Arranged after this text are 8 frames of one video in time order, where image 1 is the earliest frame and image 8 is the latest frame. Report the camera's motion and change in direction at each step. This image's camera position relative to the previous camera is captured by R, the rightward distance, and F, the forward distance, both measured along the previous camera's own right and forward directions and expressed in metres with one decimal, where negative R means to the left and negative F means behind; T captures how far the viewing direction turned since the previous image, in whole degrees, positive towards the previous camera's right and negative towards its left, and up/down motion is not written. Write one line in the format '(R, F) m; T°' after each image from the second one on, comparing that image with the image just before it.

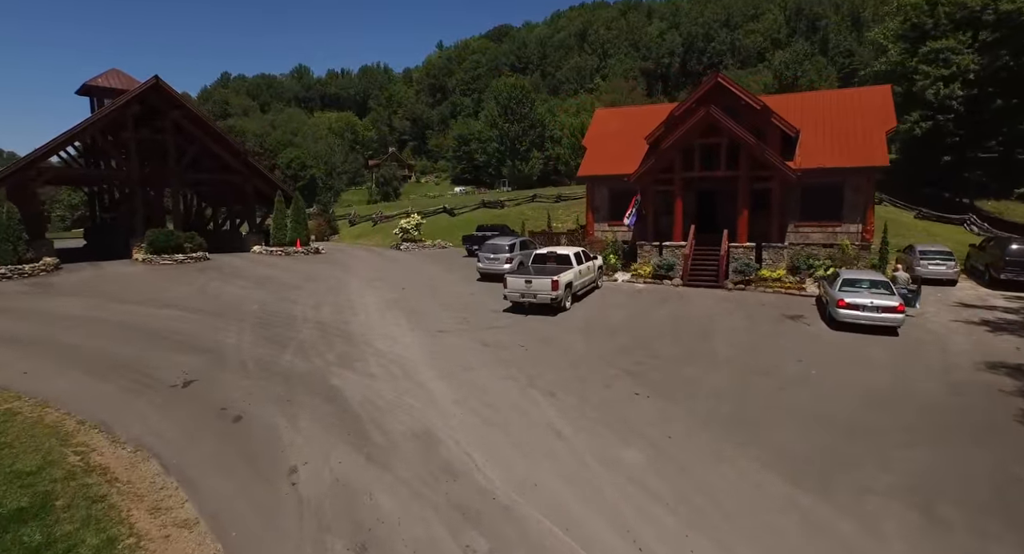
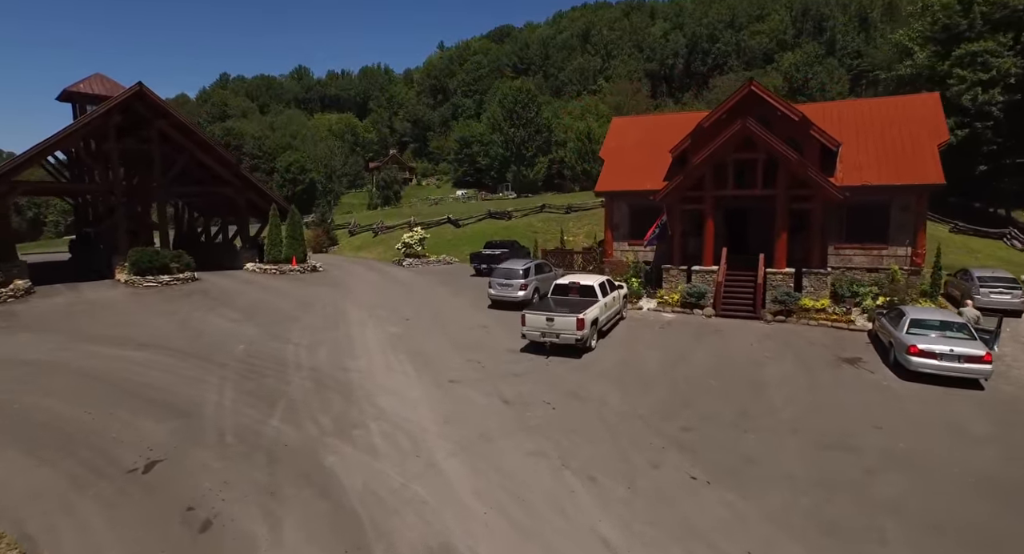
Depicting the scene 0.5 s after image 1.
(-0.6, +2.1) m; 0°
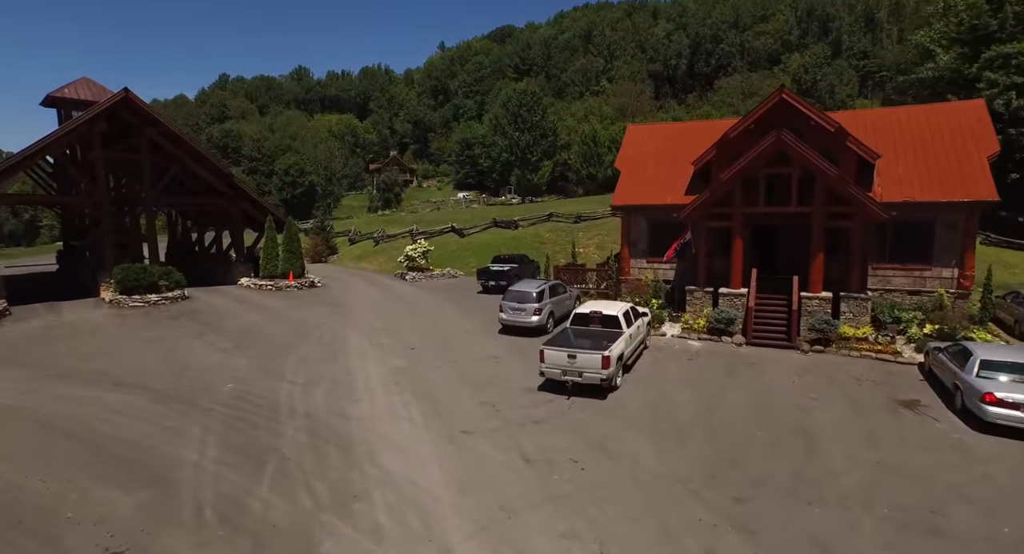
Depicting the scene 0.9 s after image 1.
(-0.5, +1.7) m; 0°
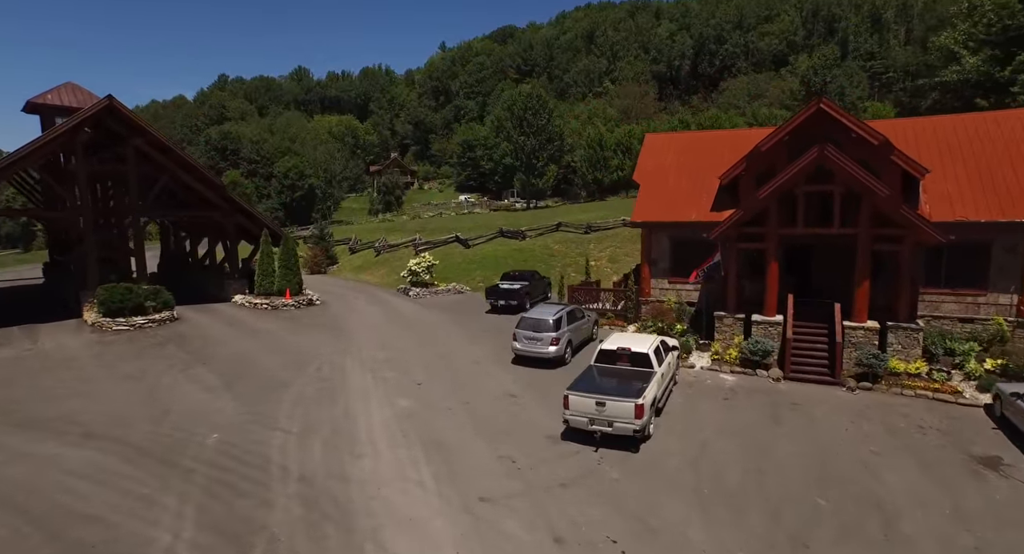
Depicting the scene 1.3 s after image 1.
(-0.5, +1.7) m; 0°
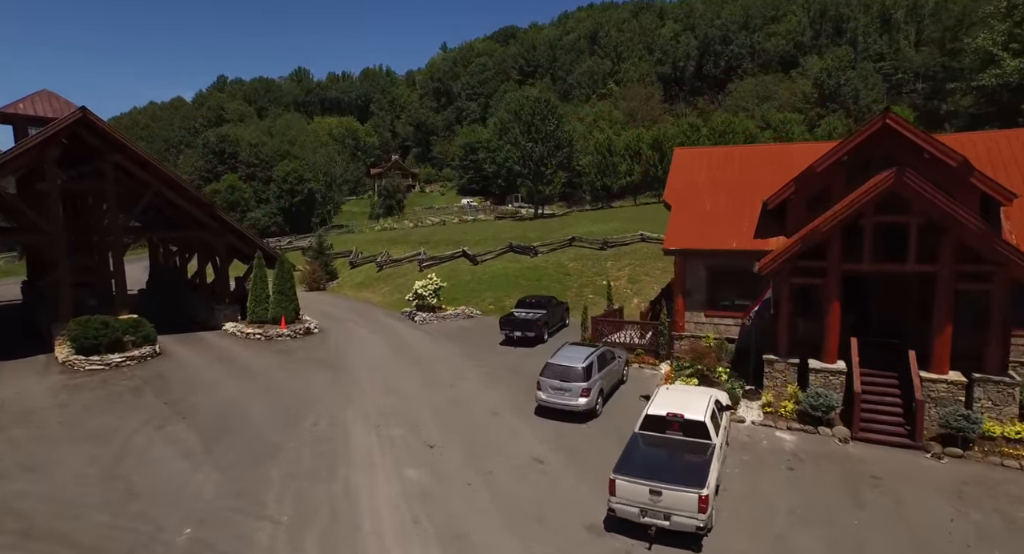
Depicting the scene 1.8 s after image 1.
(-0.7, +2.4) m; 0°
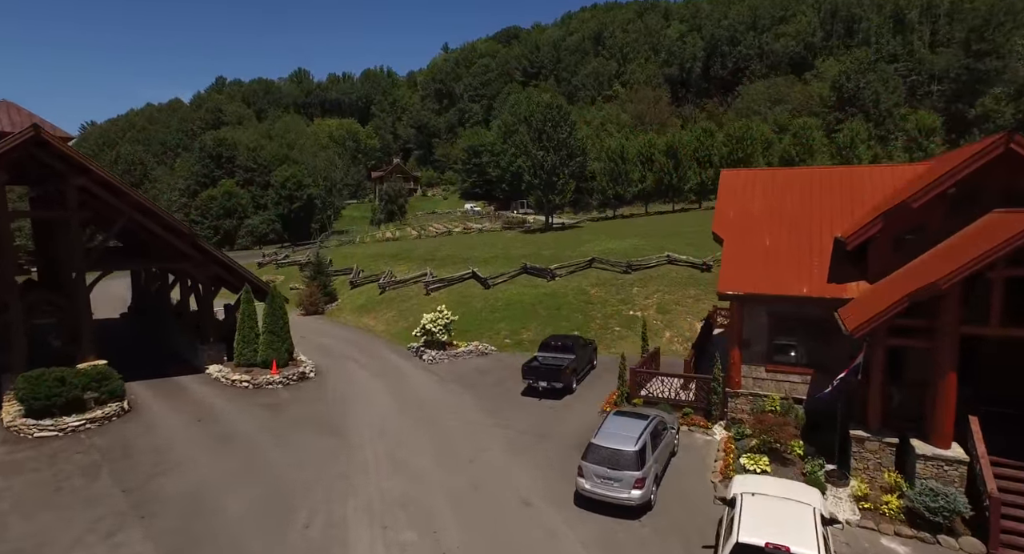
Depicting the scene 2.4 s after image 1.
(-0.9, +3.1) m; 0°
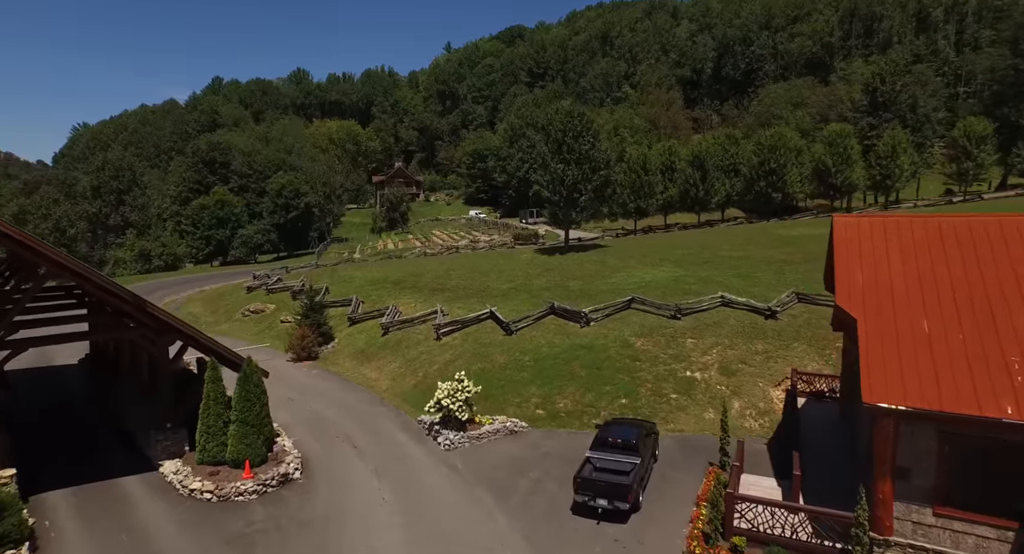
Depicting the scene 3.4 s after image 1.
(-1.4, +5.2) m; 0°
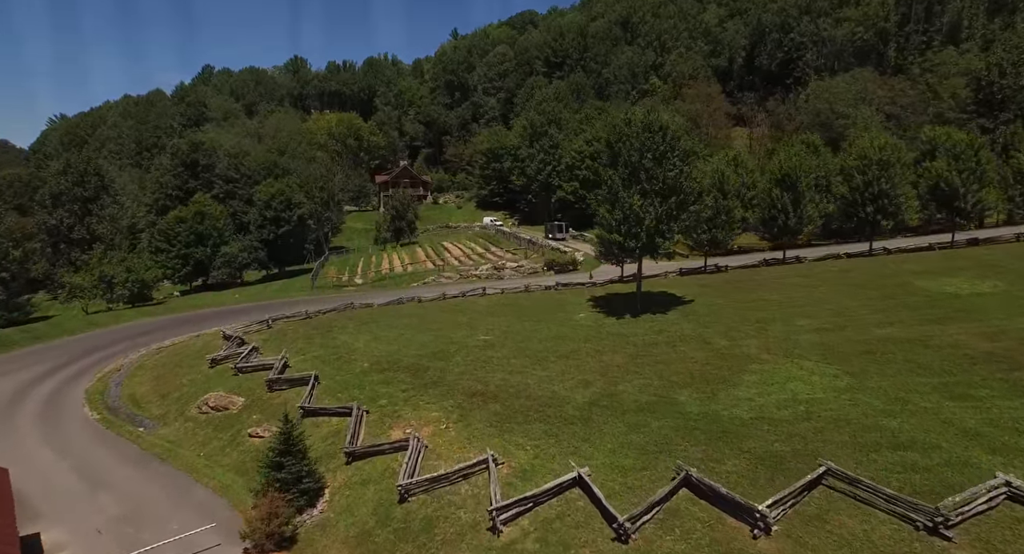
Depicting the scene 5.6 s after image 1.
(-3.6, +12.9) m; 0°
